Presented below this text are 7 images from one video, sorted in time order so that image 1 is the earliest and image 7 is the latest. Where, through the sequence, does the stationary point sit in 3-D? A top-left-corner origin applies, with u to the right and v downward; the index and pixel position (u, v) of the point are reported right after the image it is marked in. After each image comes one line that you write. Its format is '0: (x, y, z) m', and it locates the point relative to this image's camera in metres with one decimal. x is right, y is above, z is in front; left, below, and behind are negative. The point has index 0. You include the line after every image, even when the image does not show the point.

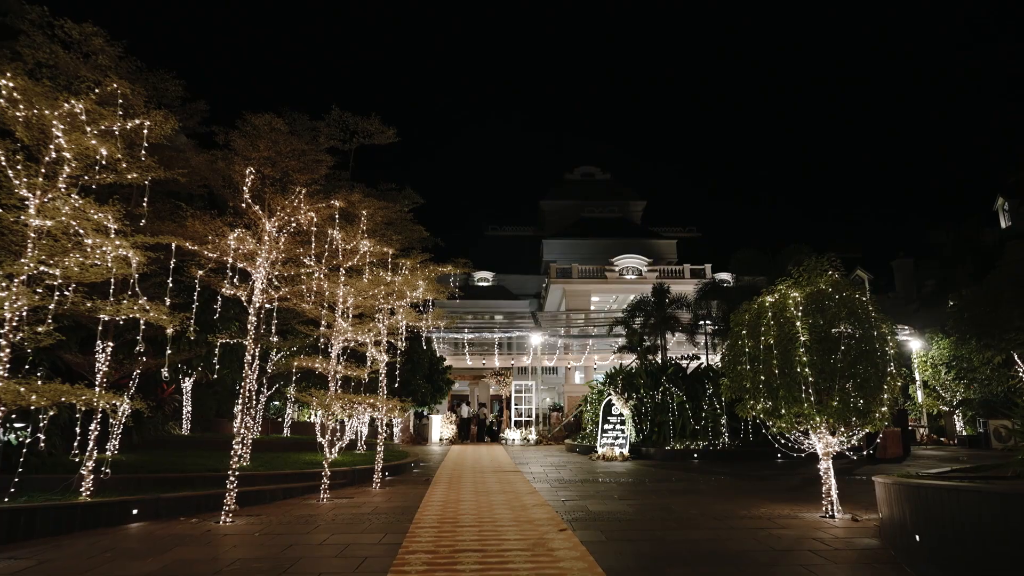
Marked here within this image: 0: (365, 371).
0: (-2.5, -1.4, +11.9) m
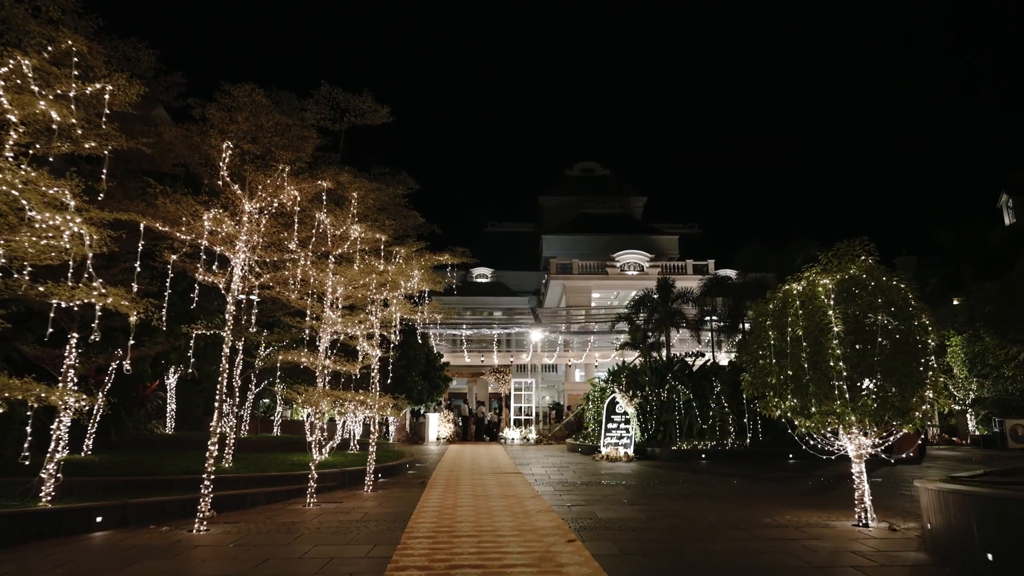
0: (-2.5, -1.2, +11.1) m
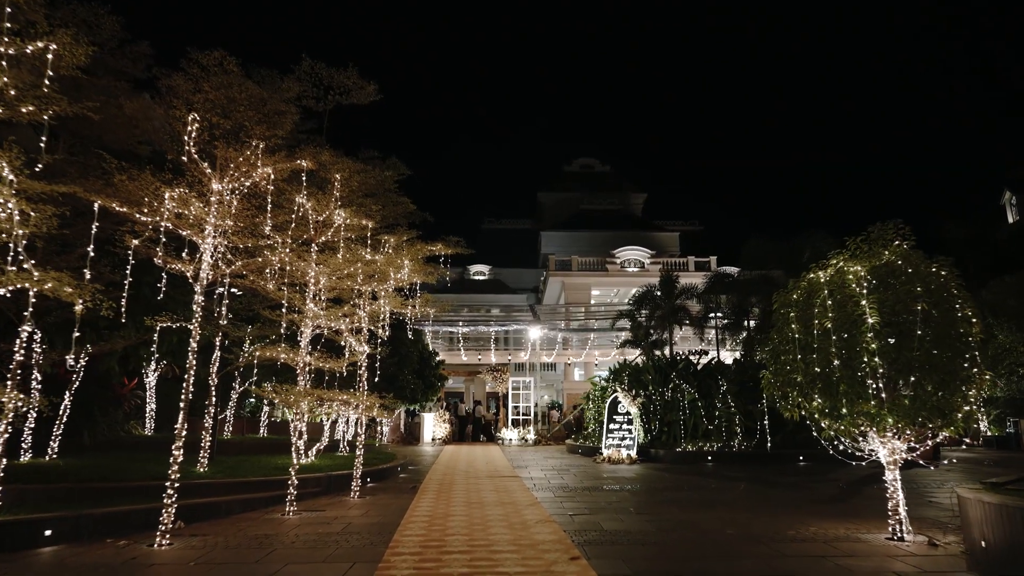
0: (-2.5, -1.1, +10.3) m
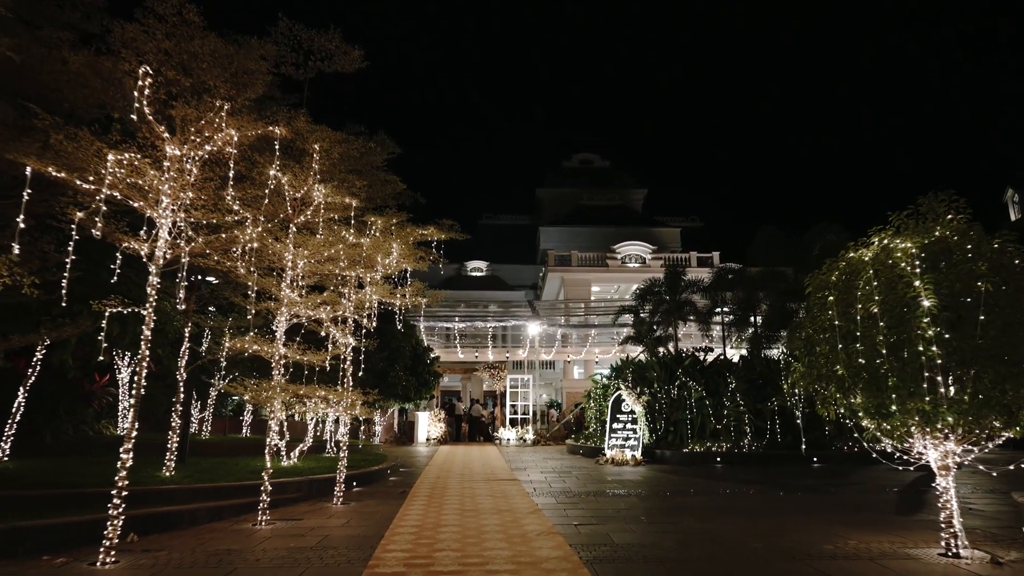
0: (-2.5, -0.9, +9.3) m
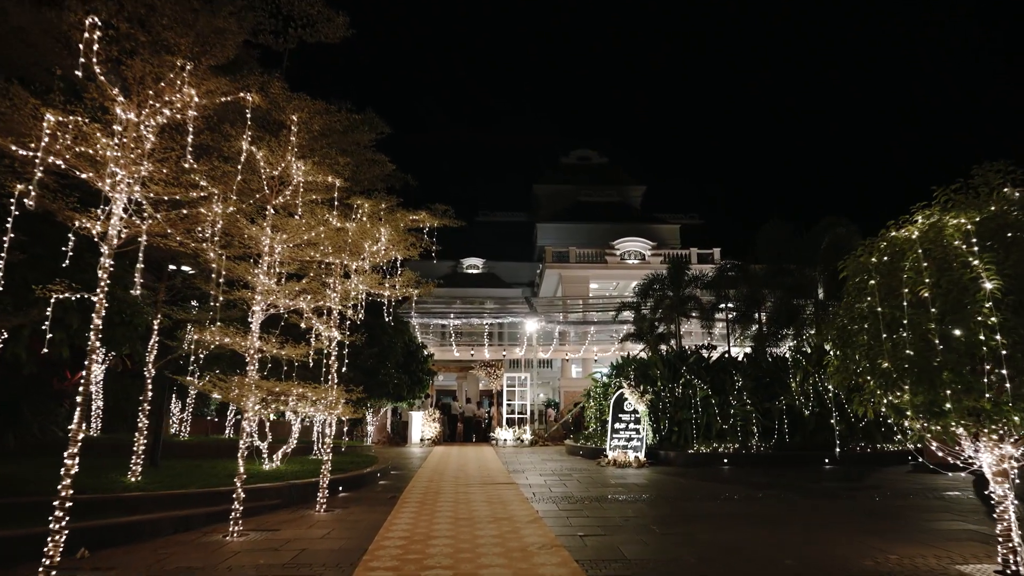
0: (-2.5, -0.8, +8.5) m
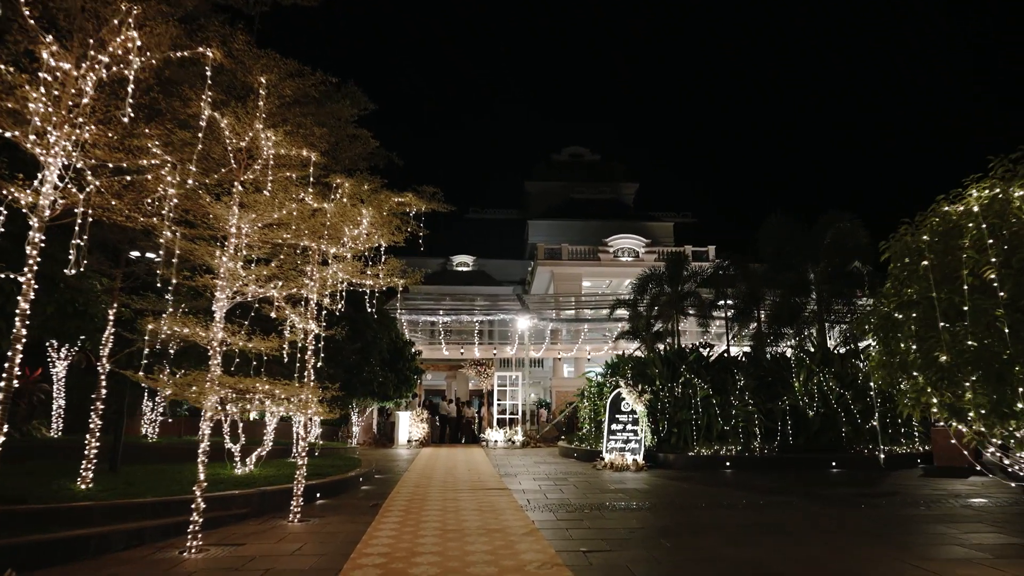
0: (-2.6, -0.6, +7.6) m
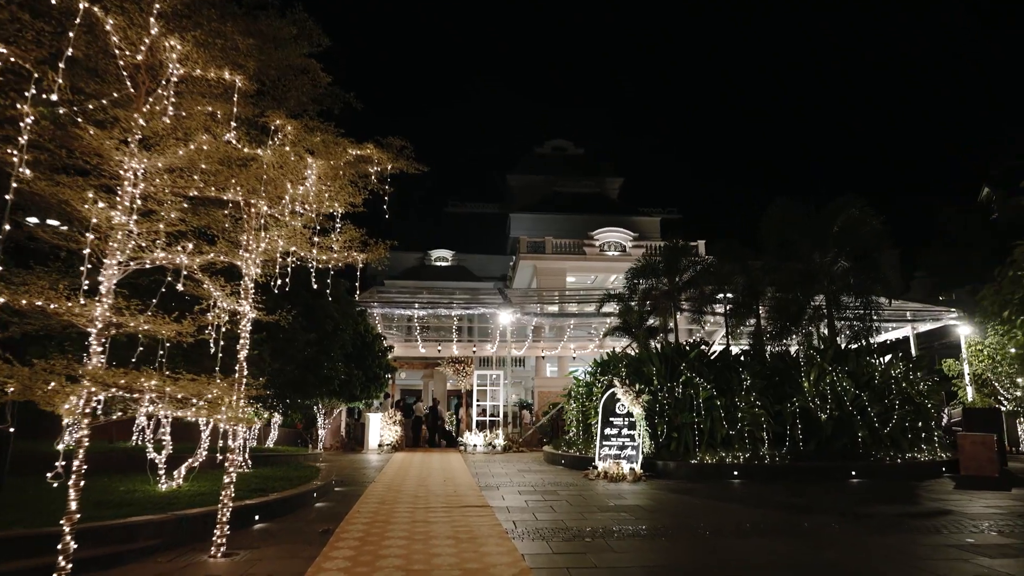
0: (-2.7, -0.3, +5.8) m
